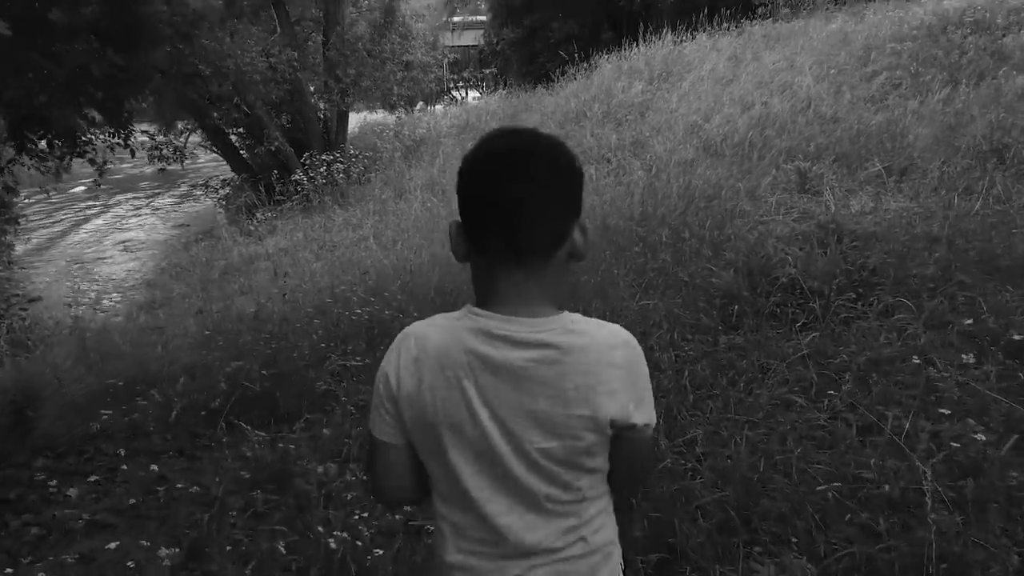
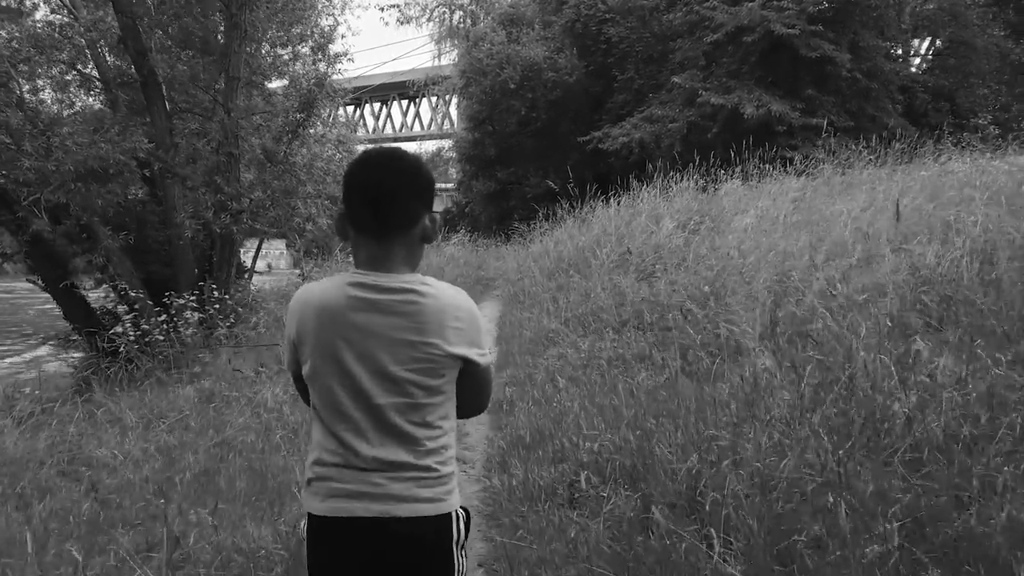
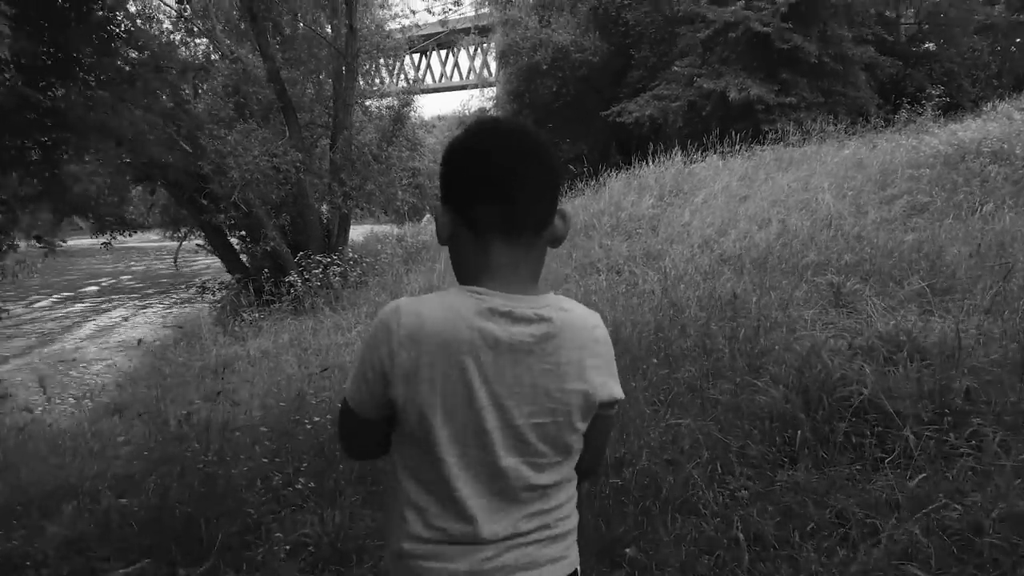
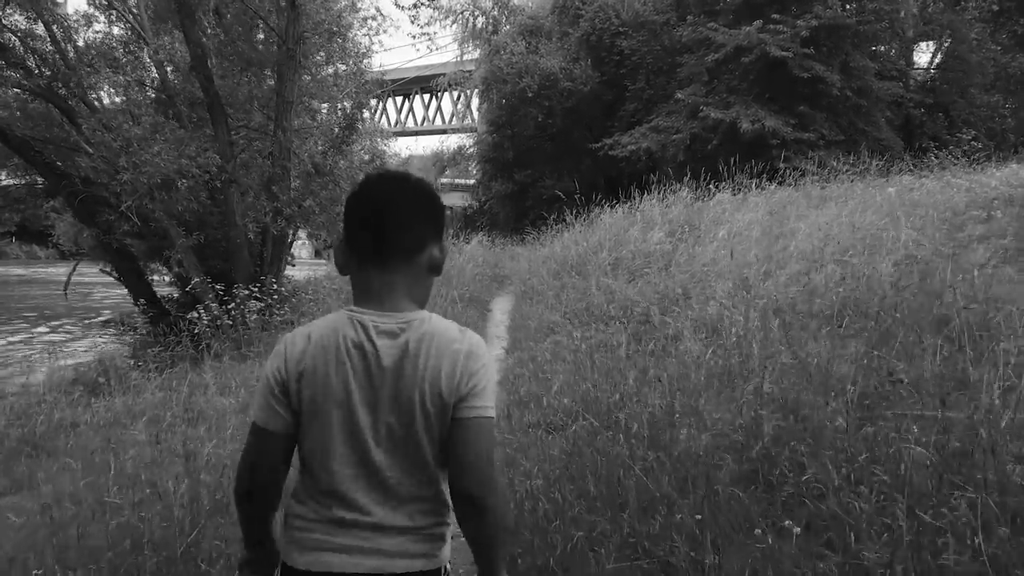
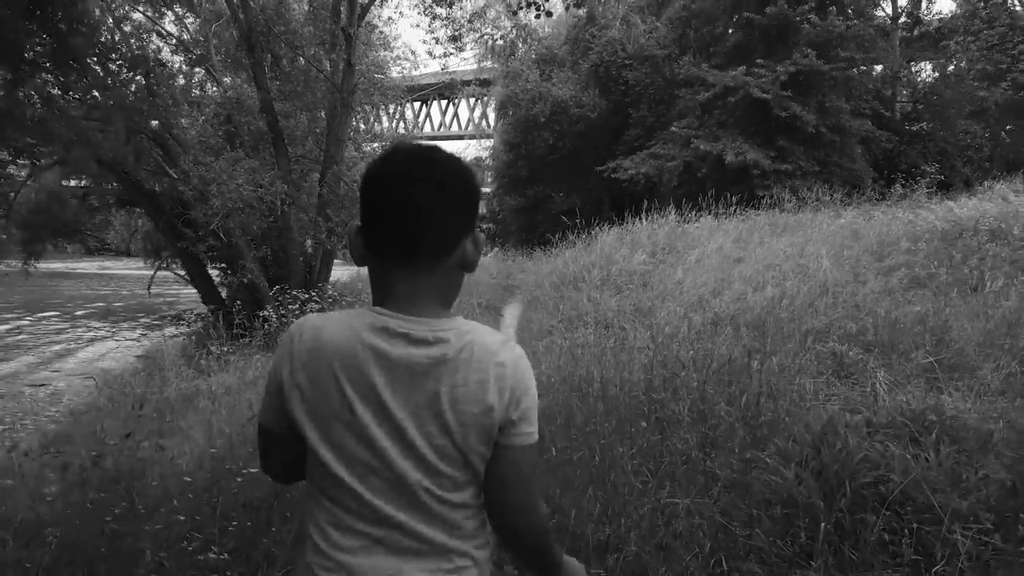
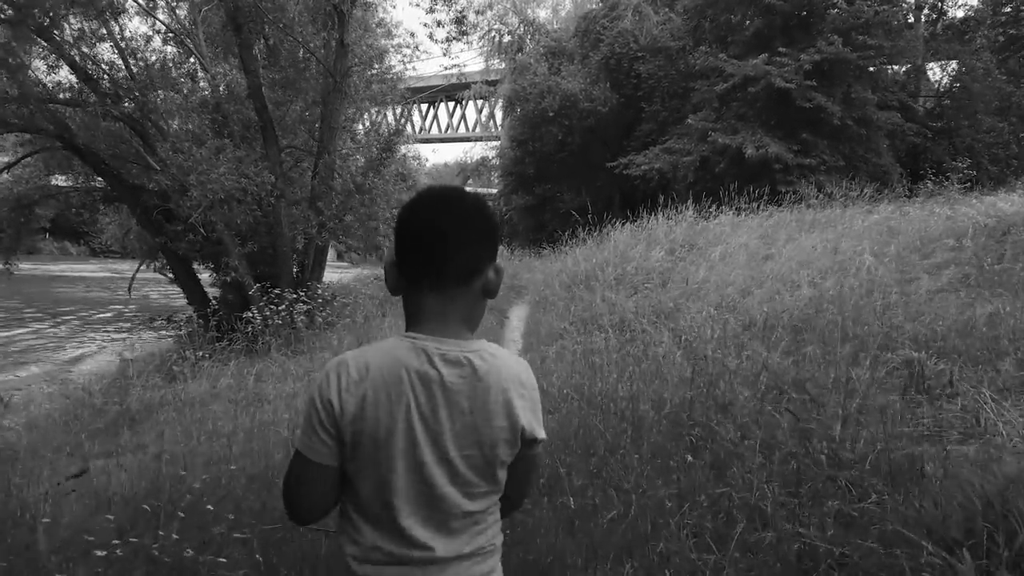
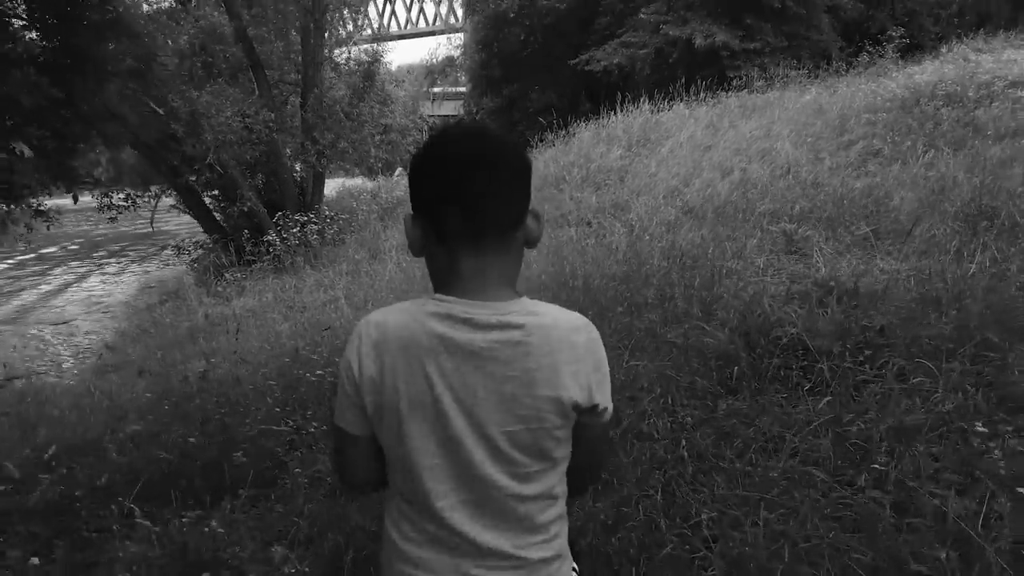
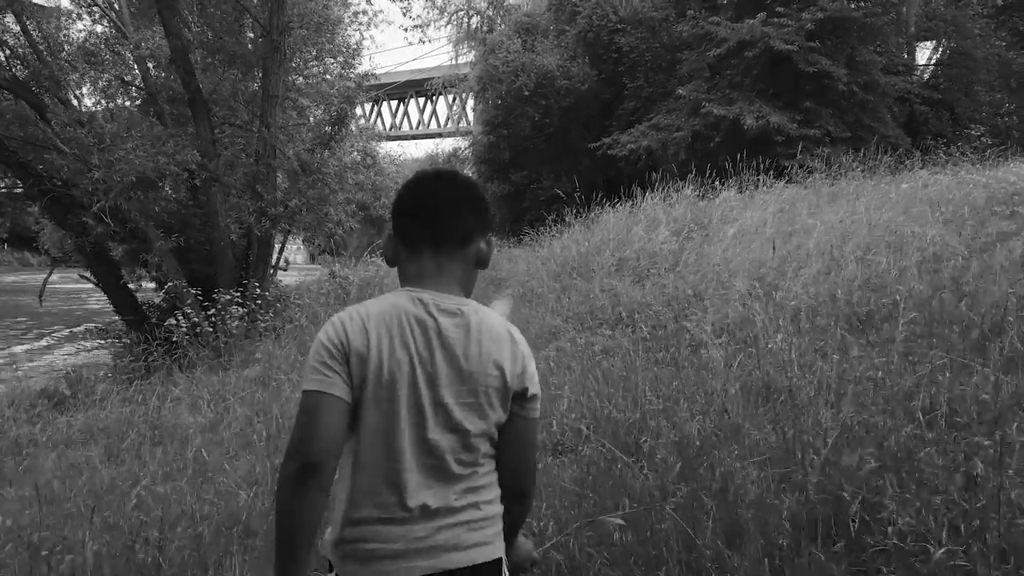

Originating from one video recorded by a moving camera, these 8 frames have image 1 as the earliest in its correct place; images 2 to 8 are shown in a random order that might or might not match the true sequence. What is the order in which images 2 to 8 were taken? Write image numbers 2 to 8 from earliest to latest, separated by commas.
7, 3, 5, 6, 4, 8, 2
